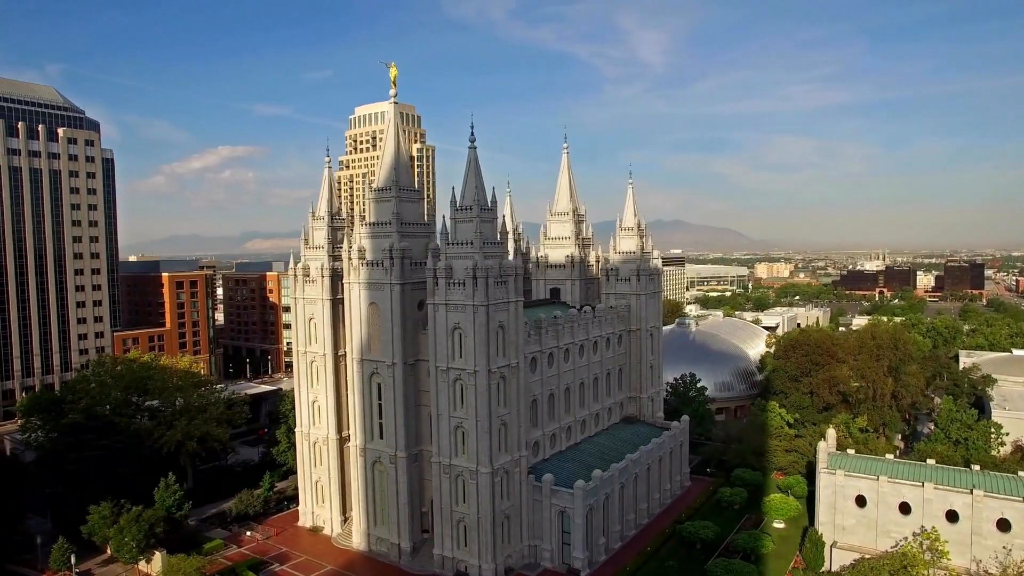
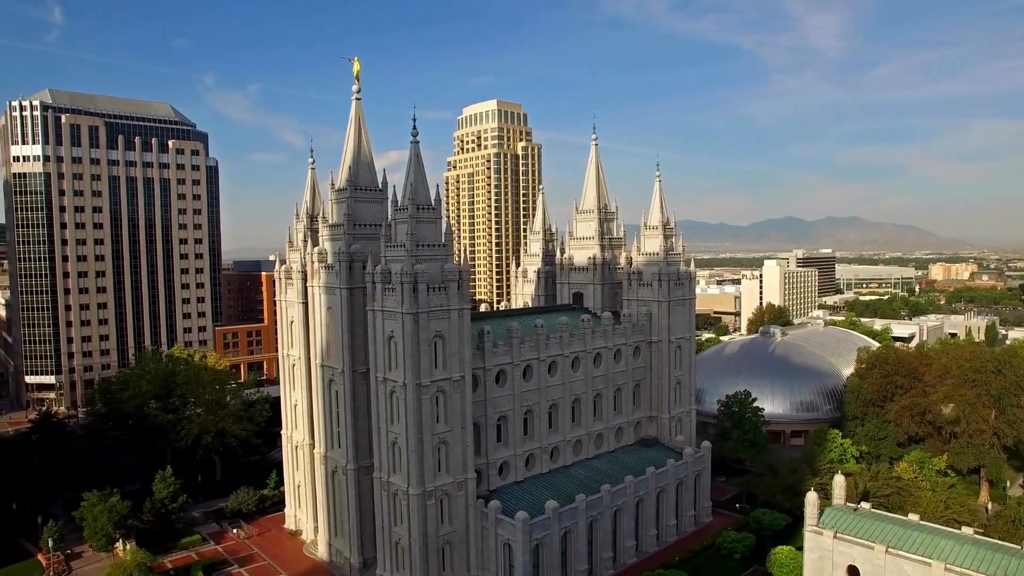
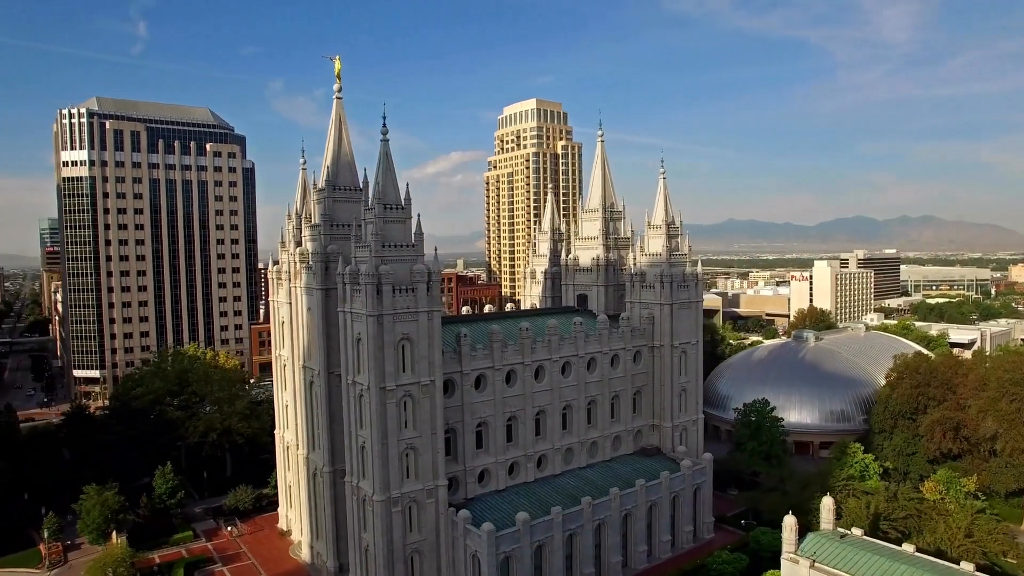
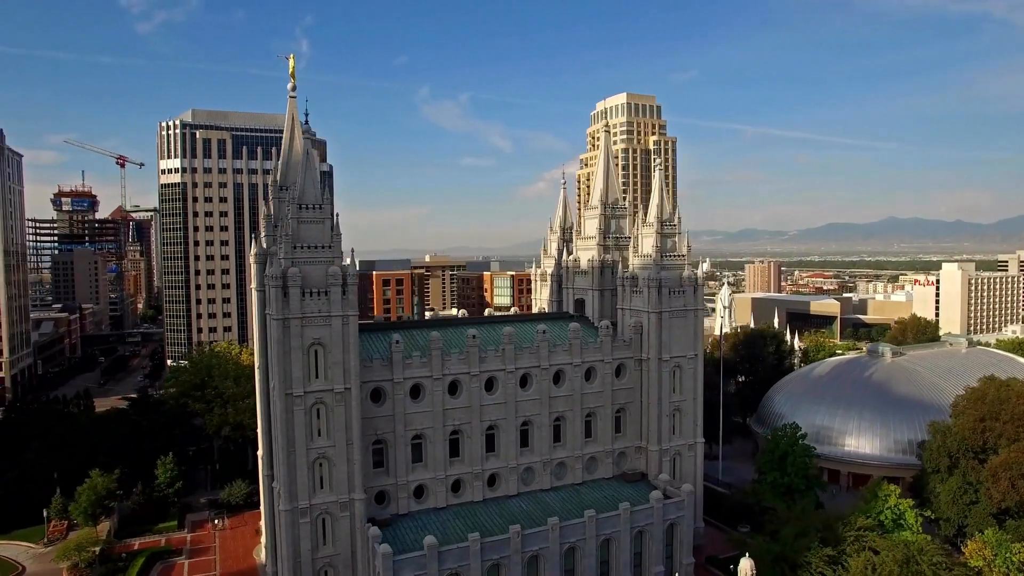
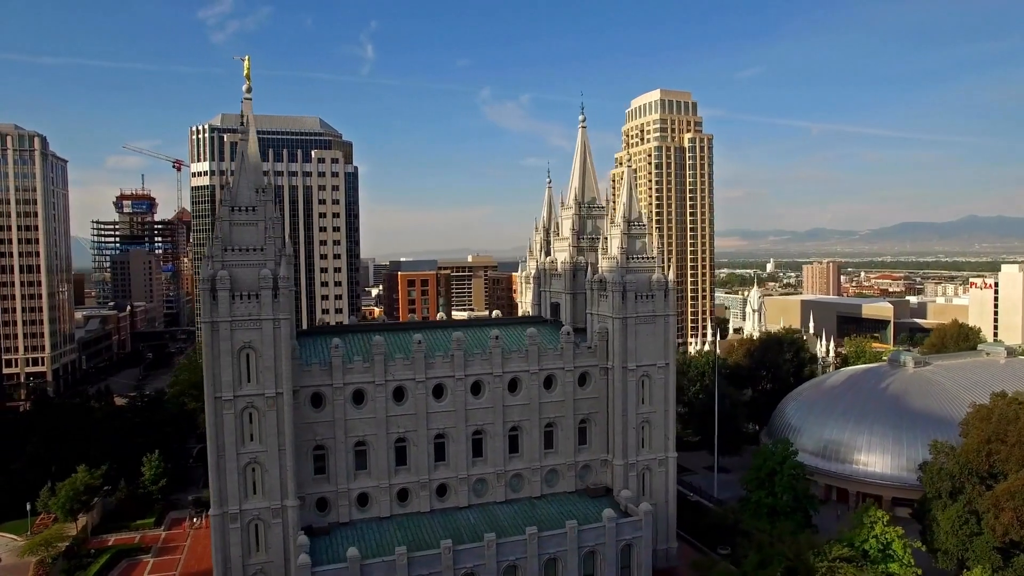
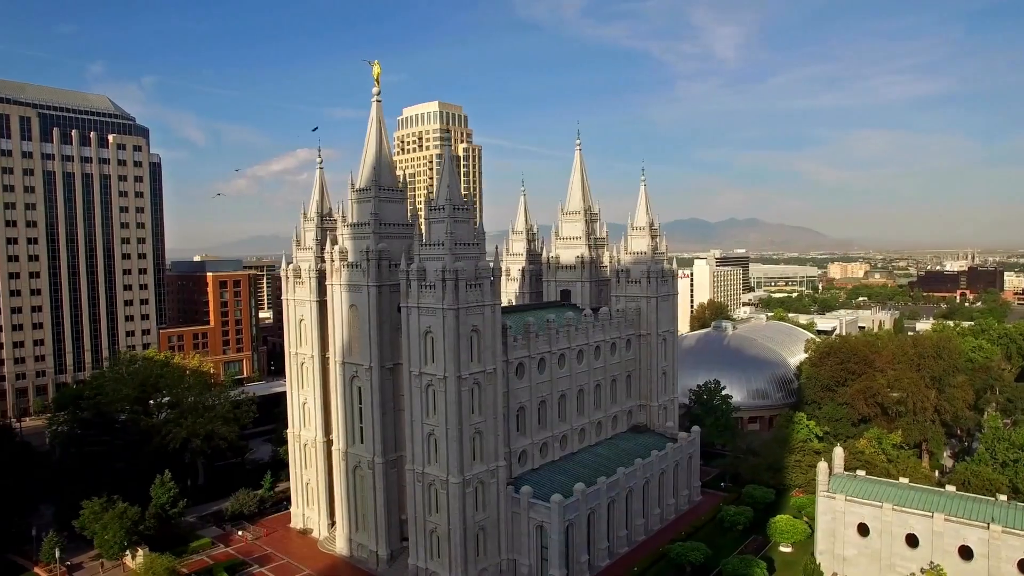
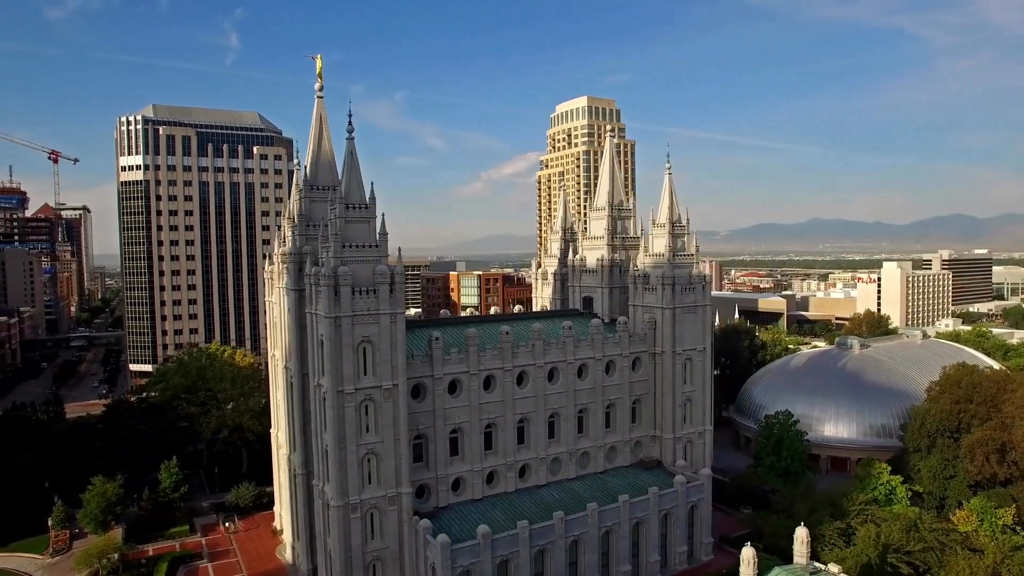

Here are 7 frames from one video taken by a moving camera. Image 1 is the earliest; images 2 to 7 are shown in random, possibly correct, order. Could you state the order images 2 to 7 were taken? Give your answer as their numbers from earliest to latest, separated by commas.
6, 2, 3, 7, 4, 5
